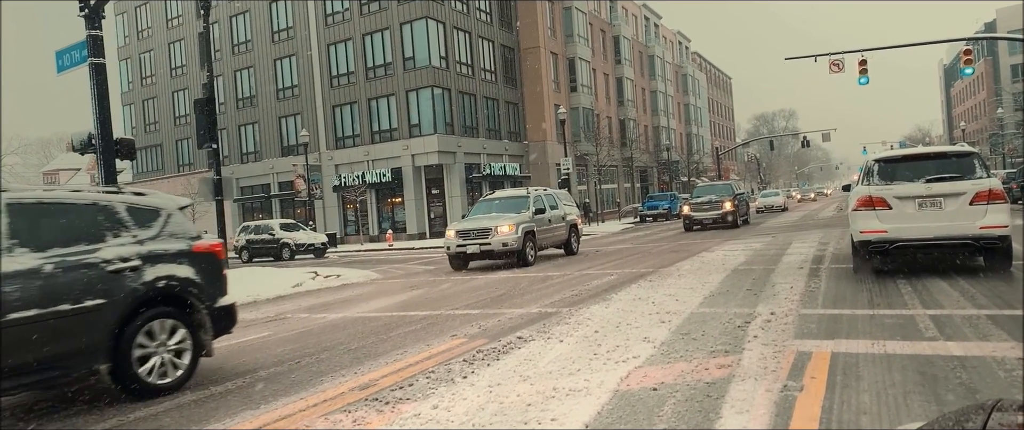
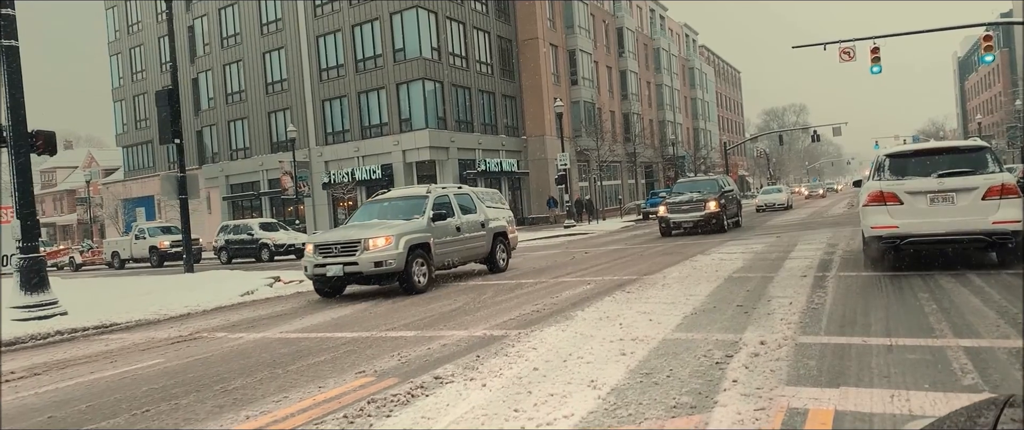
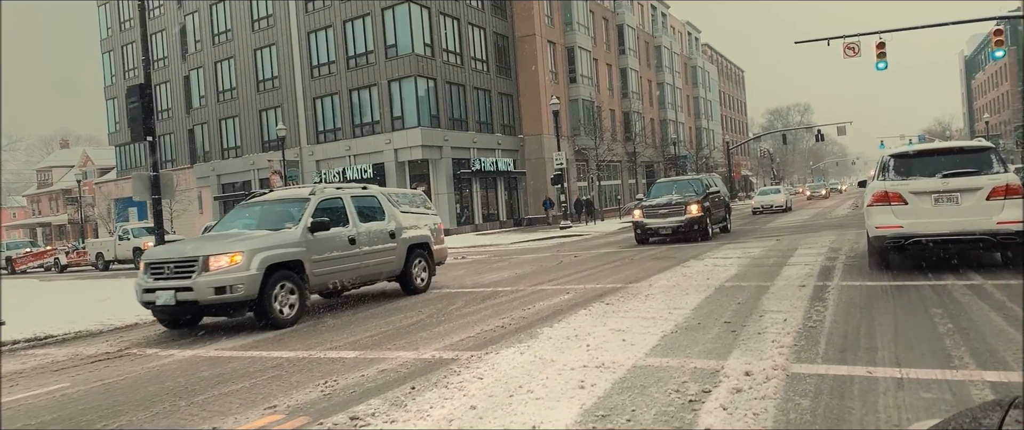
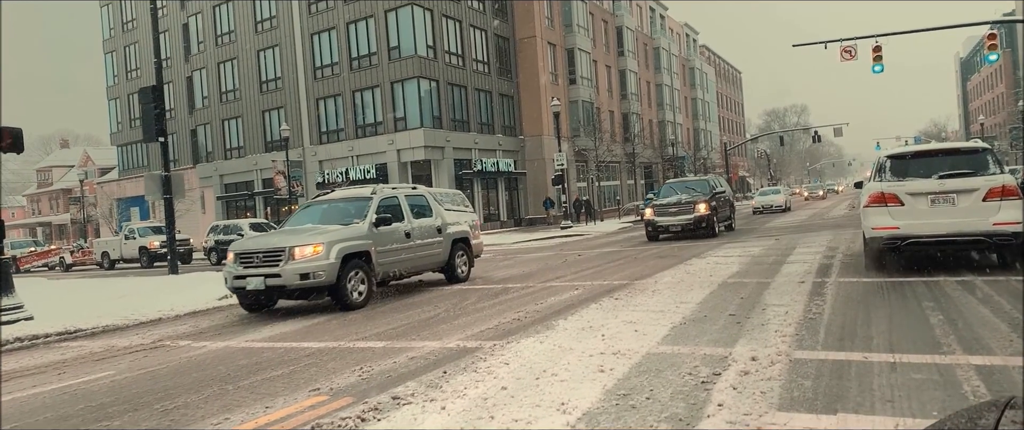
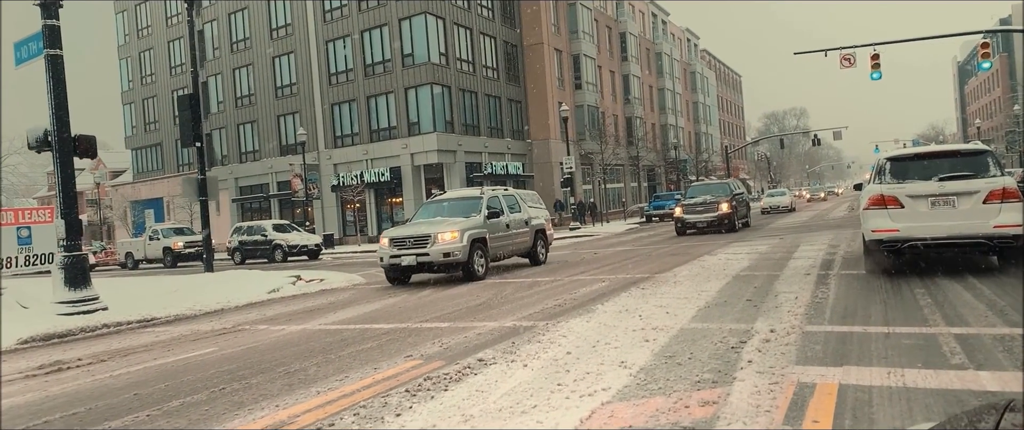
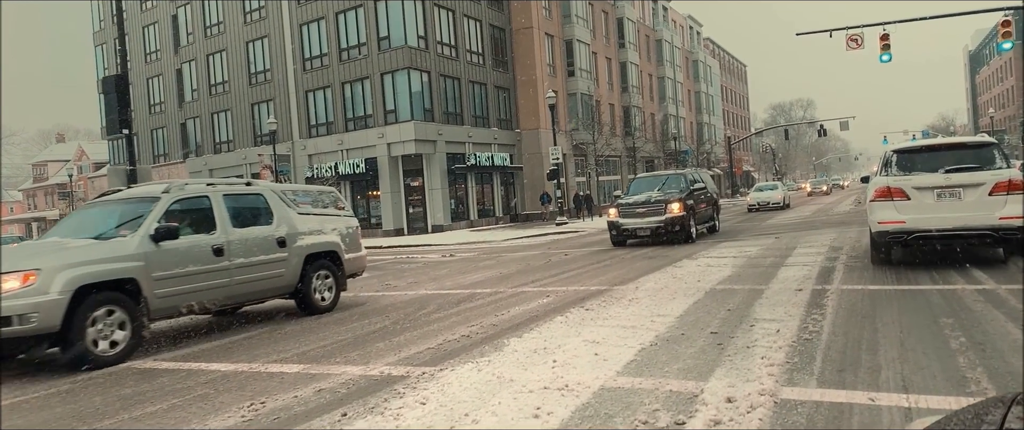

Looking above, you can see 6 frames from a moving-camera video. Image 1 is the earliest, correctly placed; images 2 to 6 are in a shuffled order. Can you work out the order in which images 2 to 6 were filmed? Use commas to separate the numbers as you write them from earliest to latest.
5, 2, 4, 3, 6
